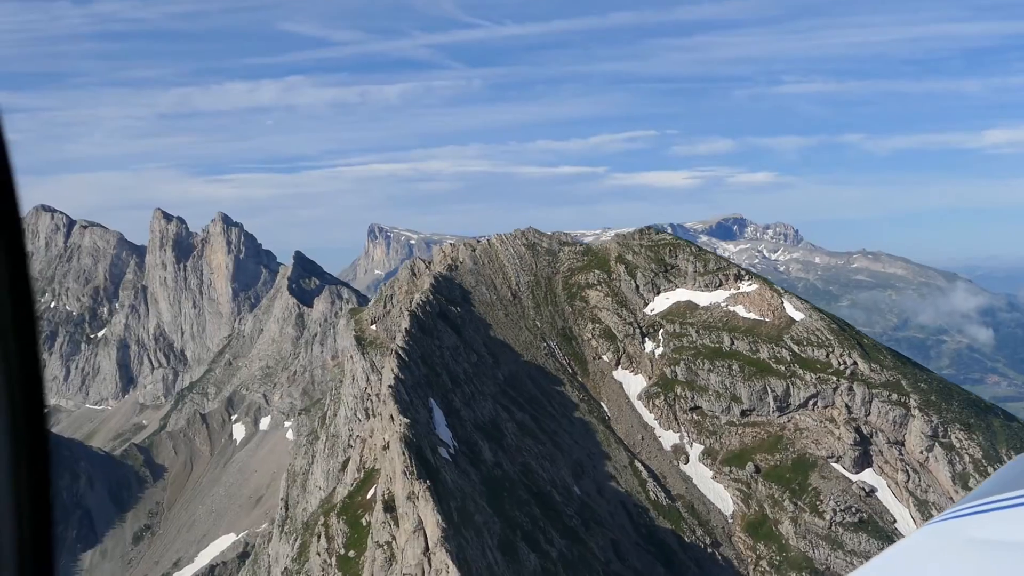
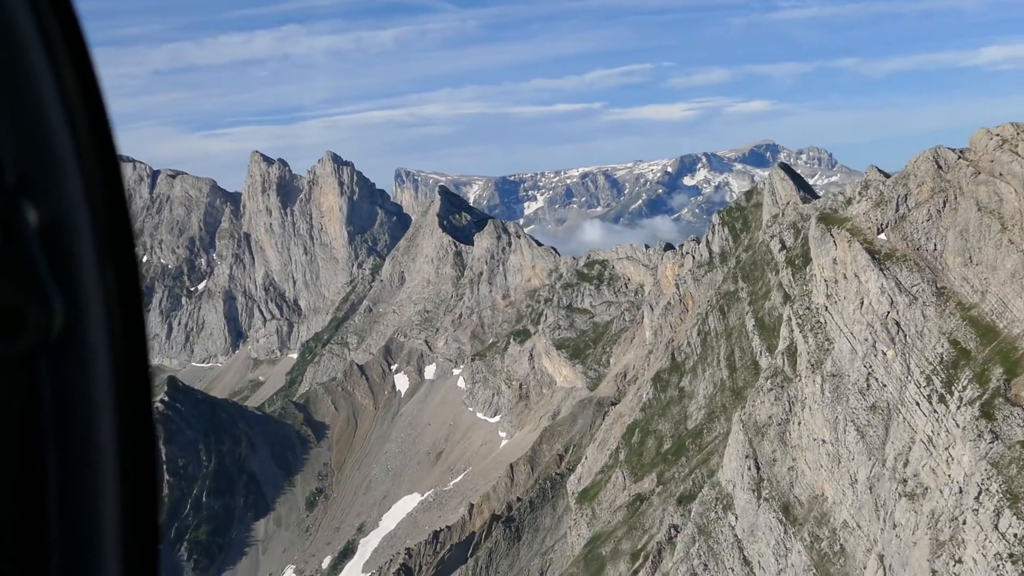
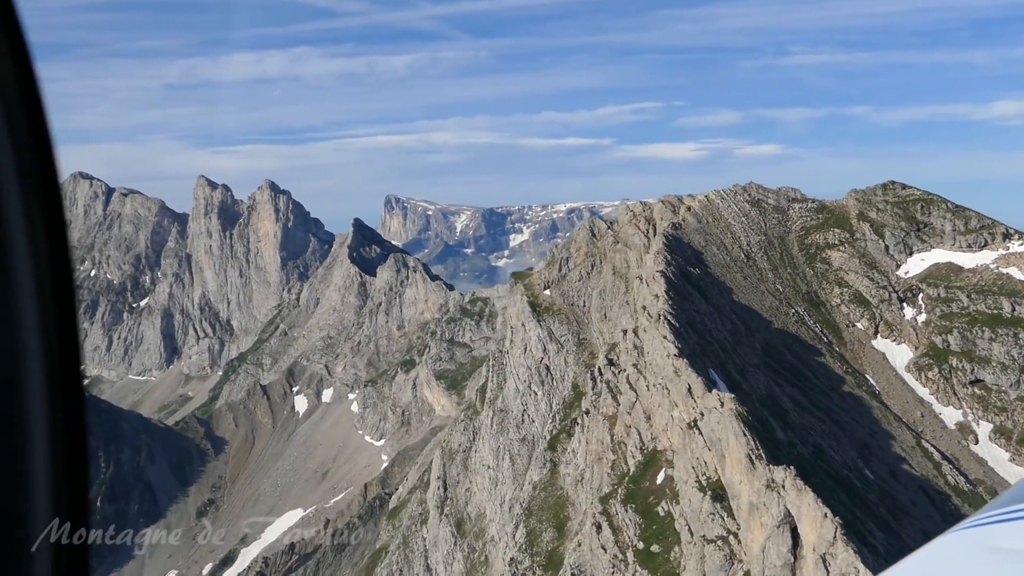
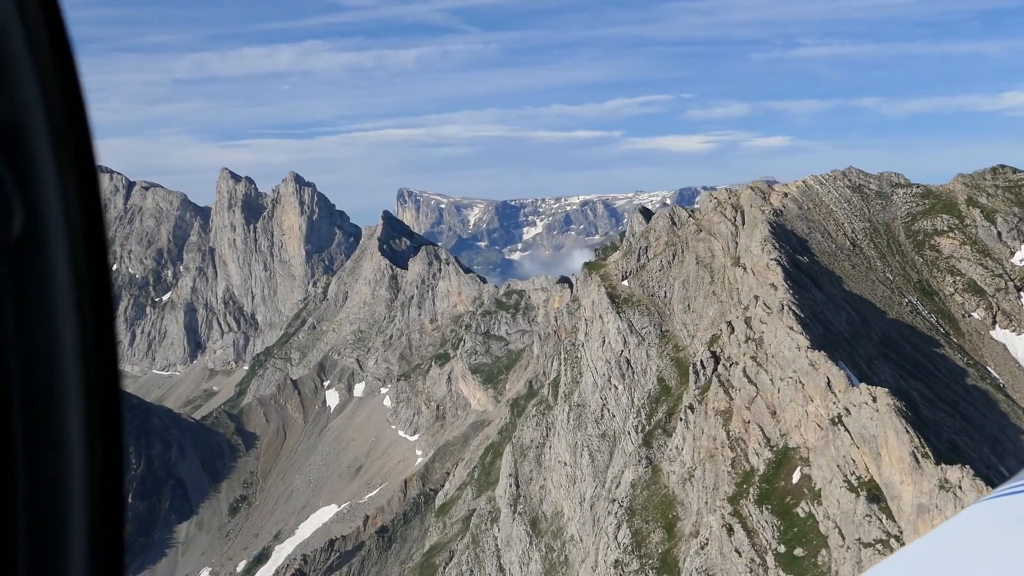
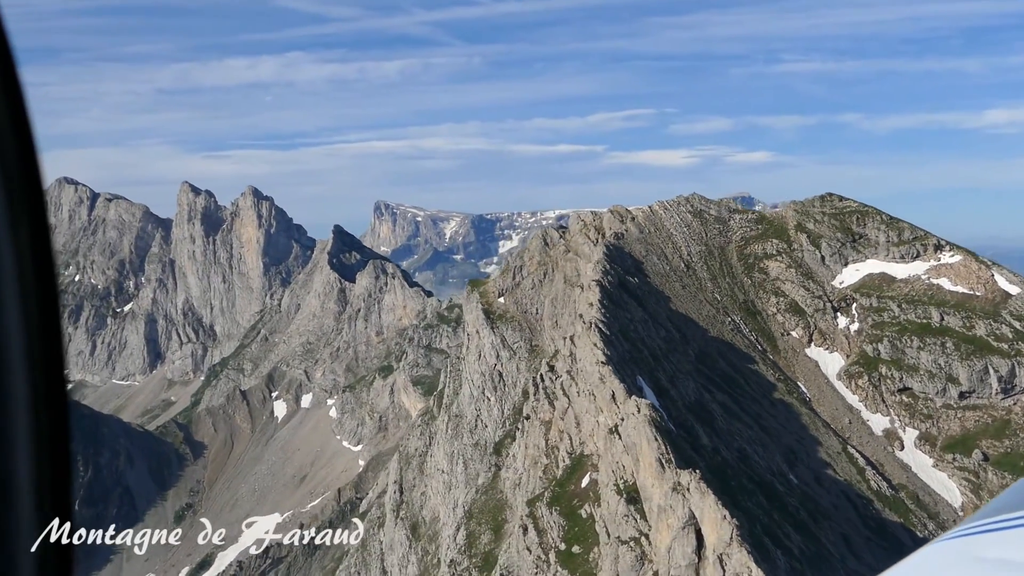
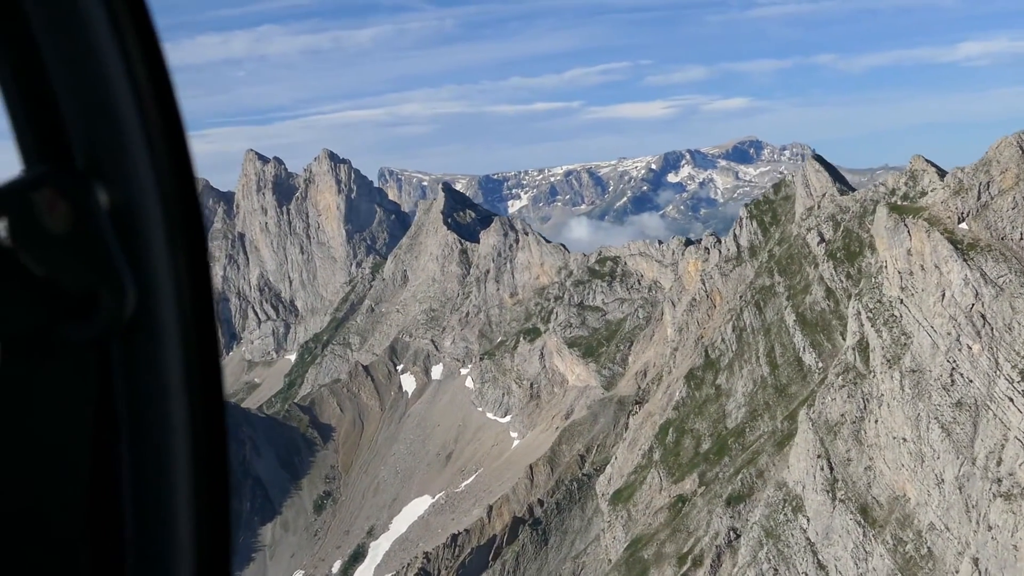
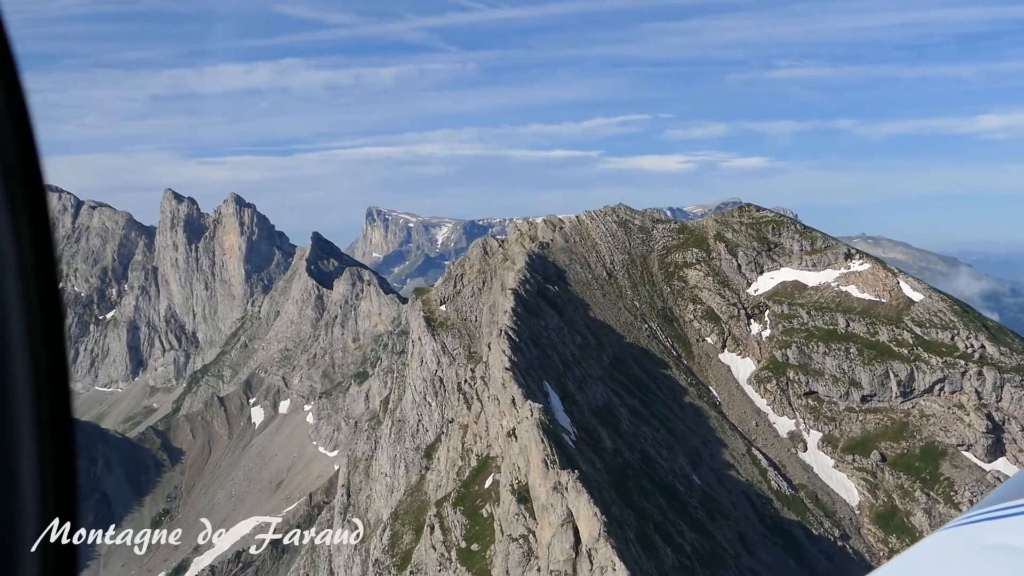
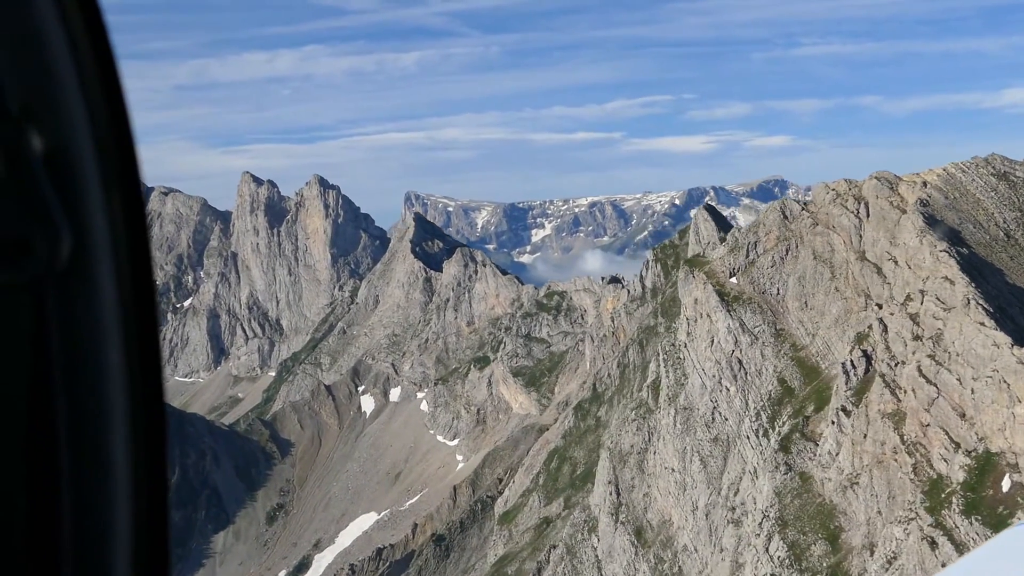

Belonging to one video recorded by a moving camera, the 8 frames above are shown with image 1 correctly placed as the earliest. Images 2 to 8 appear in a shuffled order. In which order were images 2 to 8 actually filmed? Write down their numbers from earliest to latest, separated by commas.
7, 5, 3, 4, 8, 2, 6
